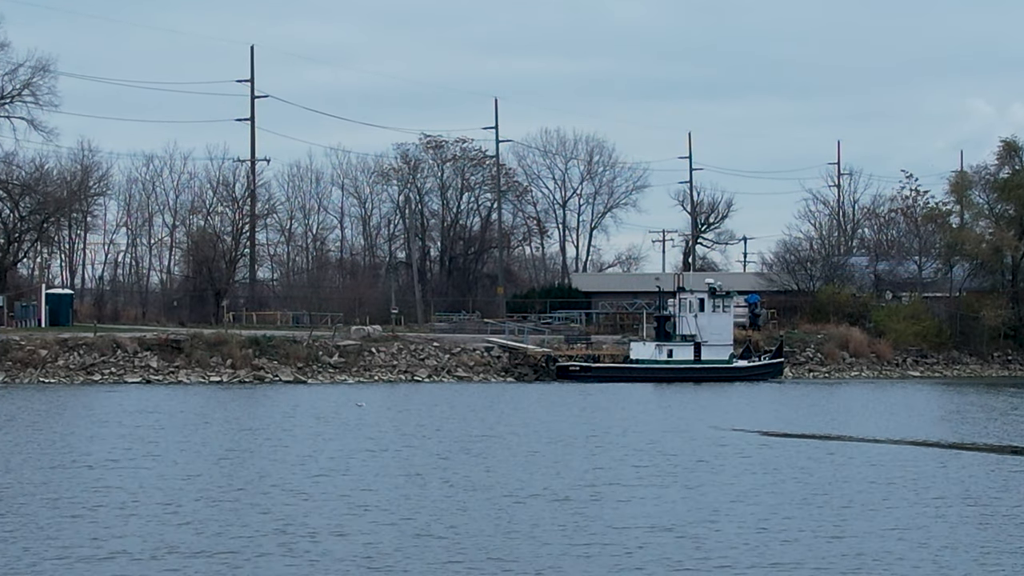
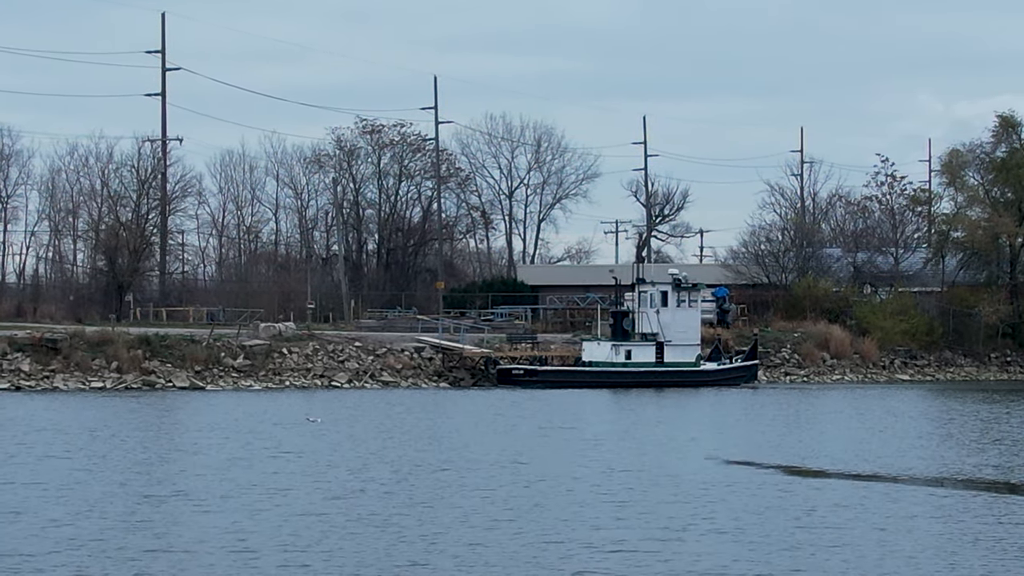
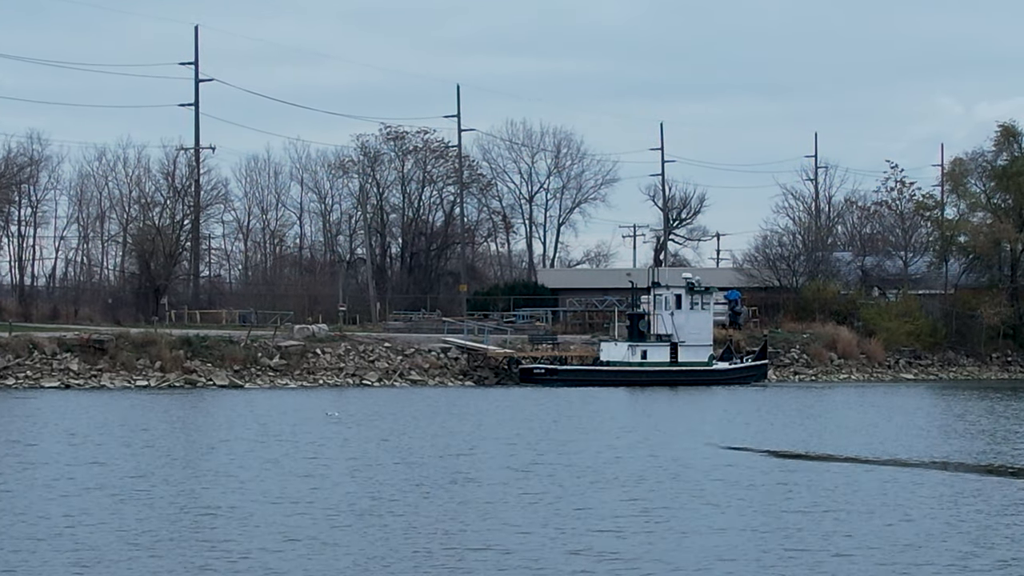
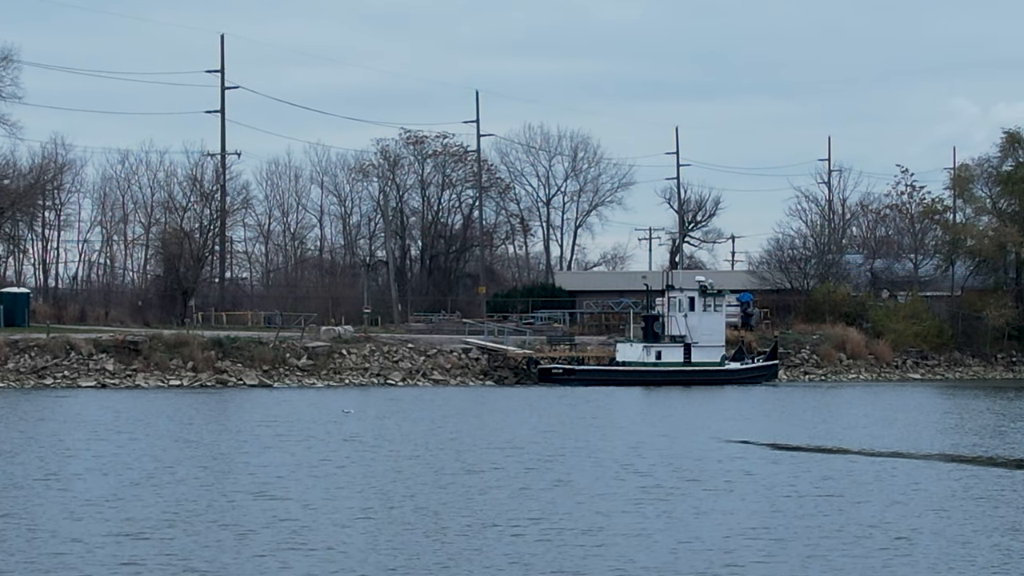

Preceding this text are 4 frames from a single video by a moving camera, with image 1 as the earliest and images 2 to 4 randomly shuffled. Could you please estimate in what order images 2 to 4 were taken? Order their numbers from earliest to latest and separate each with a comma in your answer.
4, 3, 2
